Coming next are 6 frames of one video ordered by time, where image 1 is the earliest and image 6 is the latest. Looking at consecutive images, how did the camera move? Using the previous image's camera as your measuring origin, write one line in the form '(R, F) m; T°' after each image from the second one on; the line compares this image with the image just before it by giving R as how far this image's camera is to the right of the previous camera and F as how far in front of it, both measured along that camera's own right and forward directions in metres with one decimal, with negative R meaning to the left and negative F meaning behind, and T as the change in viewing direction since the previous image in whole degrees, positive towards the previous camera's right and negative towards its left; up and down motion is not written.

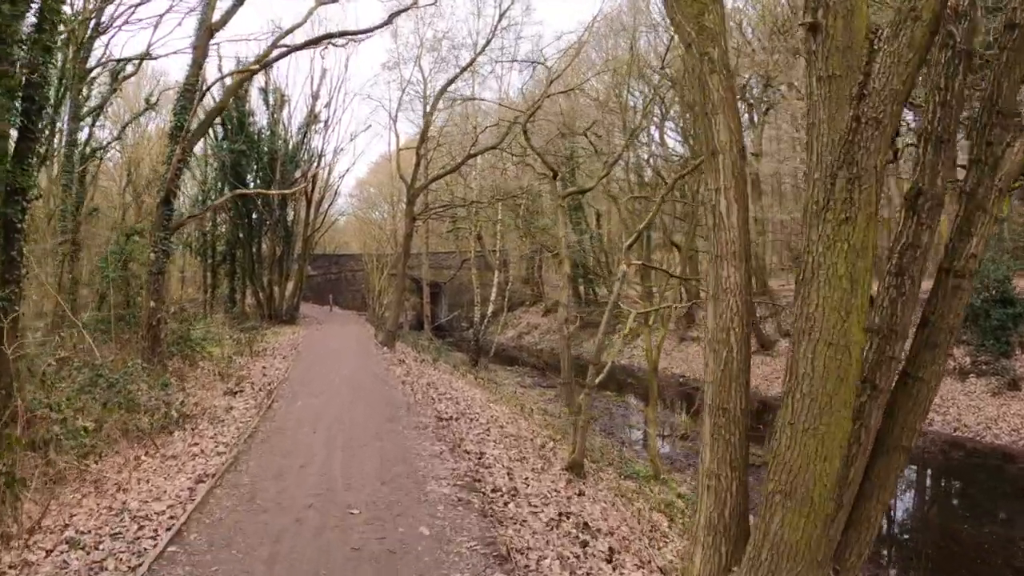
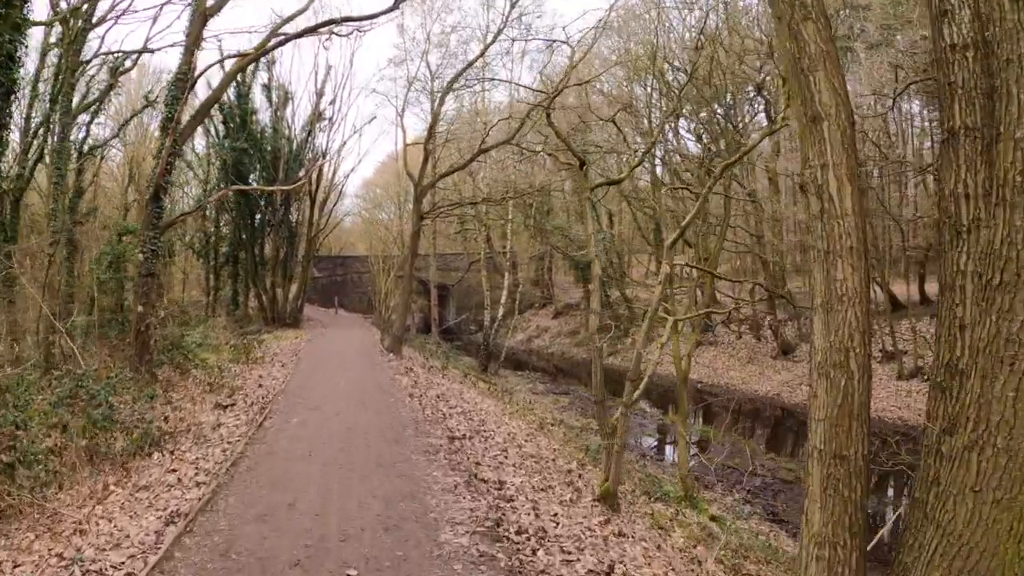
(-0.1, +0.8) m; -1°
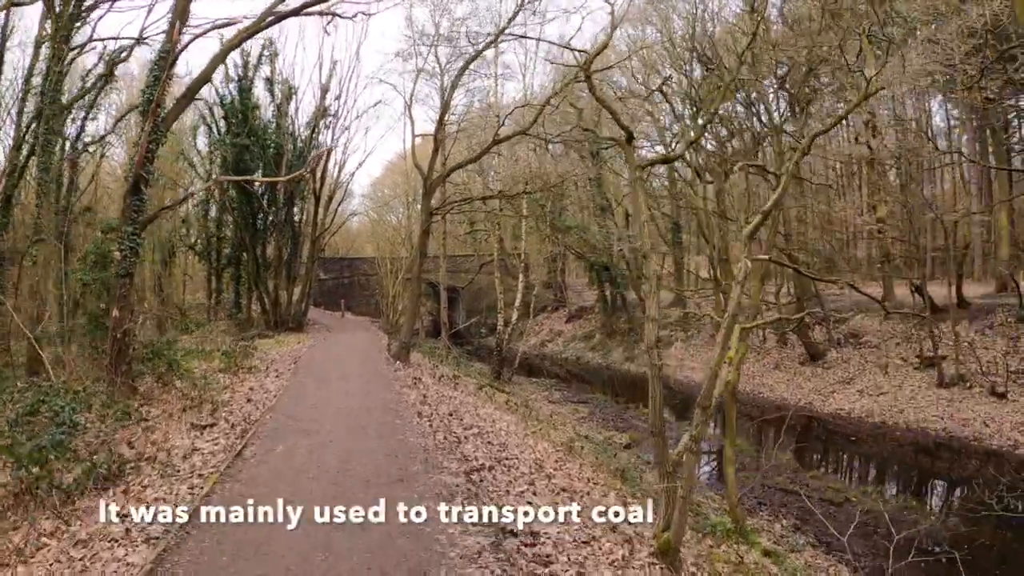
(-0.2, +1.1) m; -1°
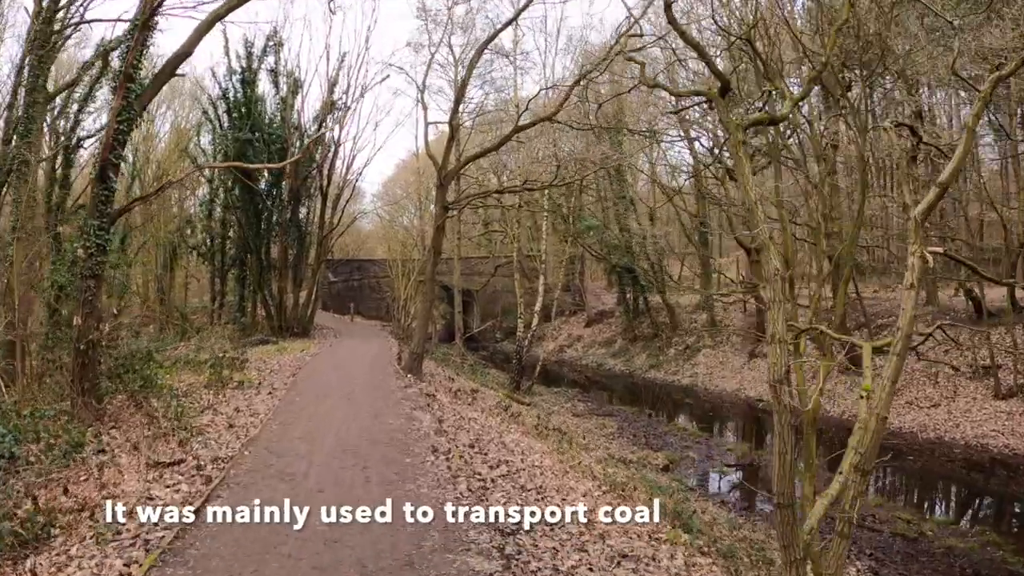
(-0.2, +1.4) m; -1°
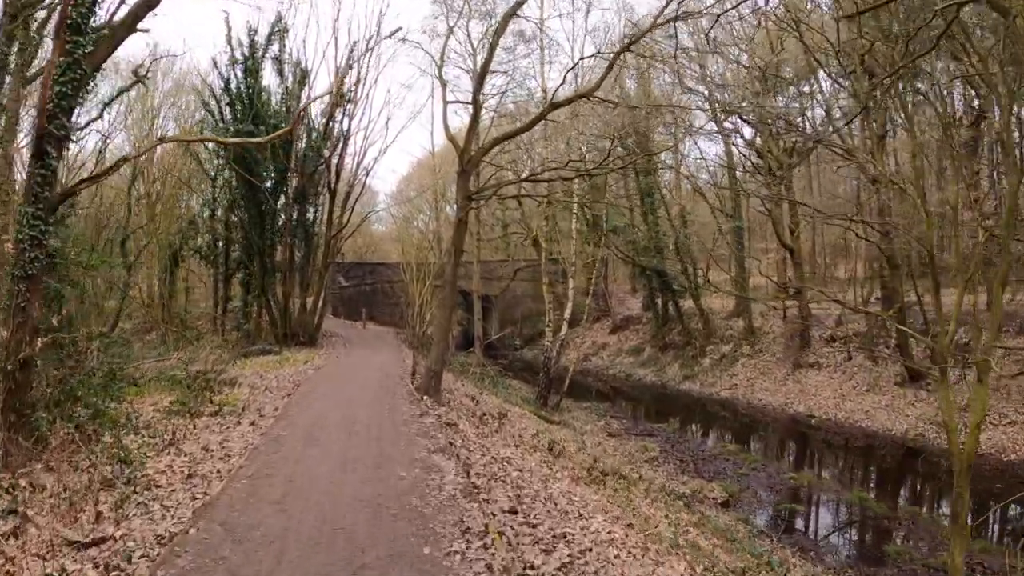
(-0.3, +1.7) m; -1°
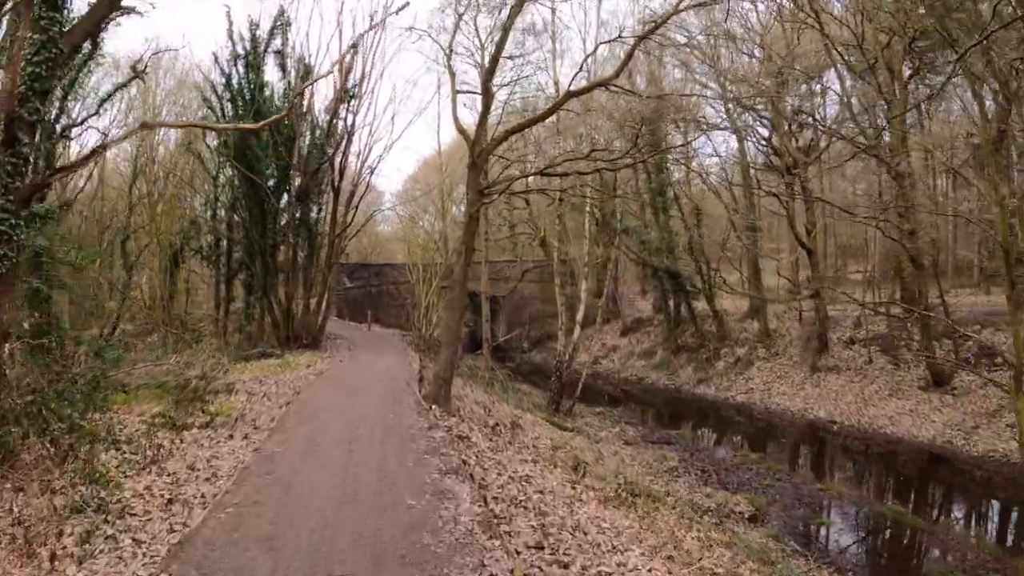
(-0.1, +0.6) m; 0°
